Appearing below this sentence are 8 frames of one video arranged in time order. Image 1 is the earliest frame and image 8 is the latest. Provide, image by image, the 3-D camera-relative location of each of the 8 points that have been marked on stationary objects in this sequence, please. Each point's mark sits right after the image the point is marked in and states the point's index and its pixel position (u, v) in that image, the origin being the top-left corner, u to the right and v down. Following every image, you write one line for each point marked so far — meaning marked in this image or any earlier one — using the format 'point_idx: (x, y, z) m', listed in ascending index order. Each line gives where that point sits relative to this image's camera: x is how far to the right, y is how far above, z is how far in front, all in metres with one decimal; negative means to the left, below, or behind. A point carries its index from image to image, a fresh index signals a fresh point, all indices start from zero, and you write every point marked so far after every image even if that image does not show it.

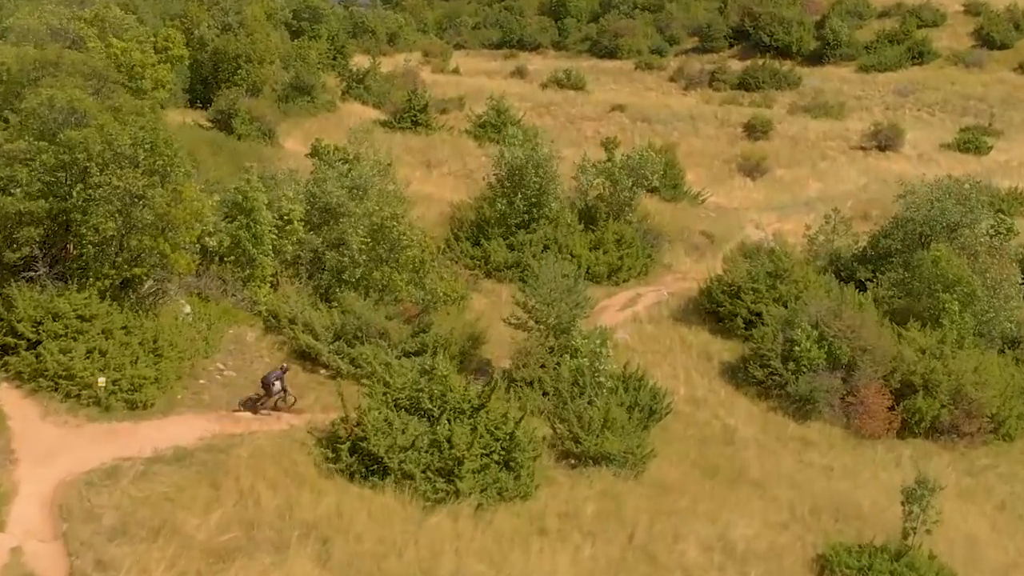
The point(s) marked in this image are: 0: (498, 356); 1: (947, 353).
0: (-0.2, -0.9, +17.6) m
1: (+5.4, -0.8, +18.0) m
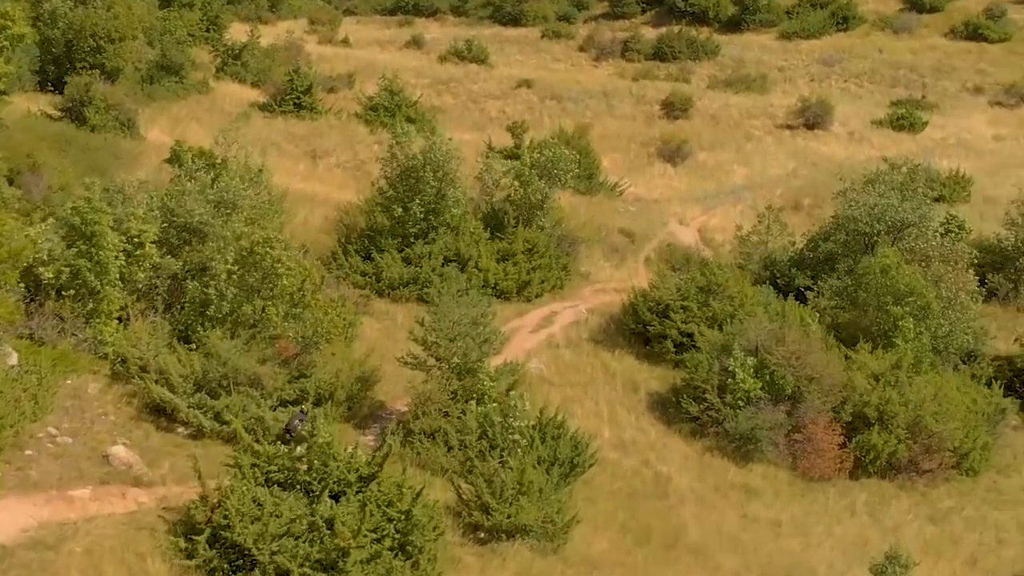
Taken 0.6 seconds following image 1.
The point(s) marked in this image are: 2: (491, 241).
0: (-1.3, -1.2, +15.1) m
1: (+4.3, -1.0, +15.8) m
2: (-0.3, +0.6, +18.8) m
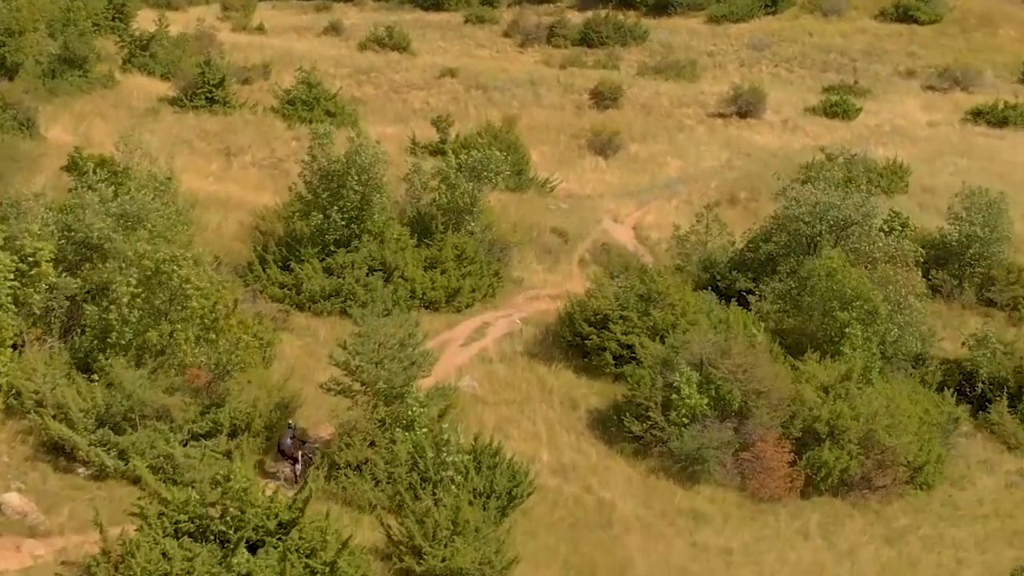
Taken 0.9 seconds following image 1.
0: (-2.0, -1.4, +14.1) m
1: (+3.6, -1.1, +15.0) m
2: (-1.2, +0.5, +17.7) m
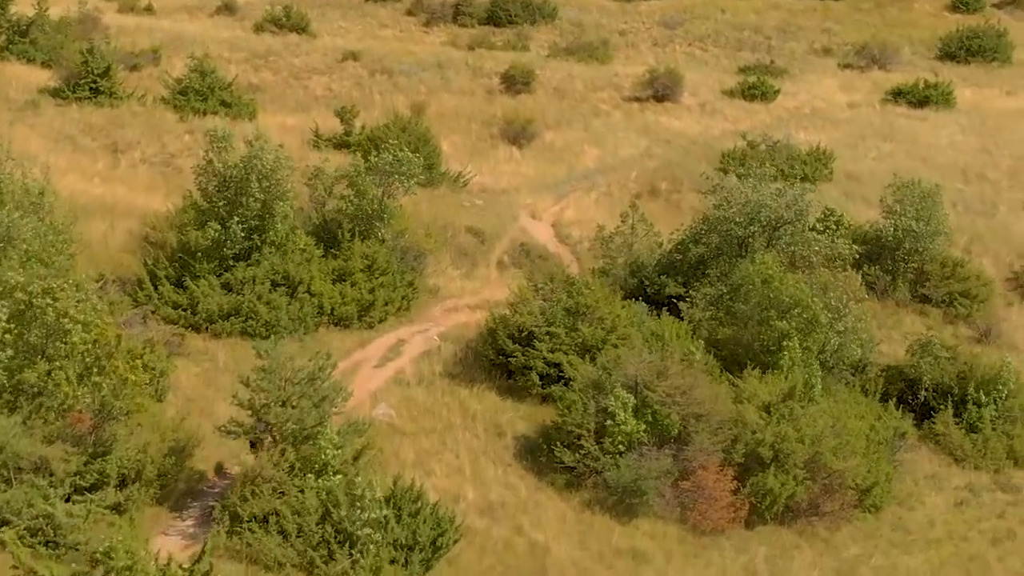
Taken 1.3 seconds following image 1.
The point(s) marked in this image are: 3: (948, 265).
0: (-2.7, -1.6, +12.7) m
1: (+2.8, -1.2, +14.0) m
2: (-2.1, +0.4, +16.3) m
3: (+6.1, +0.3, +19.8) m
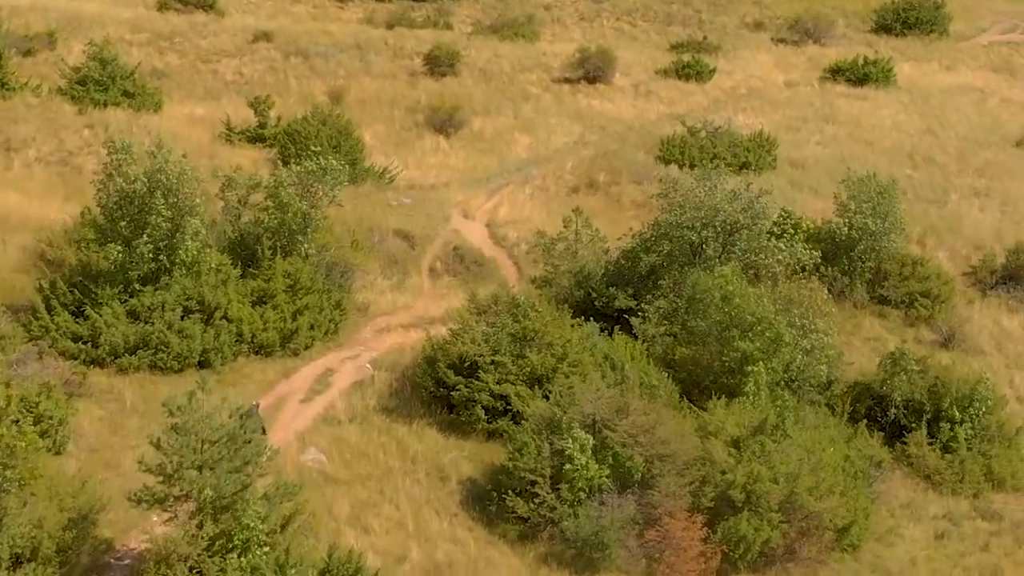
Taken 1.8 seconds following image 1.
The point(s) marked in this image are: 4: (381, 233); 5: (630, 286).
0: (-3.1, -2.0, +11.2) m
1: (+2.3, -1.4, +12.8) m
2: (-2.8, +0.1, +14.8) m
3: (+5.2, +0.3, +18.8) m
4: (-1.7, +0.7, +18.9) m
5: (+1.3, 0.0, +16.0) m
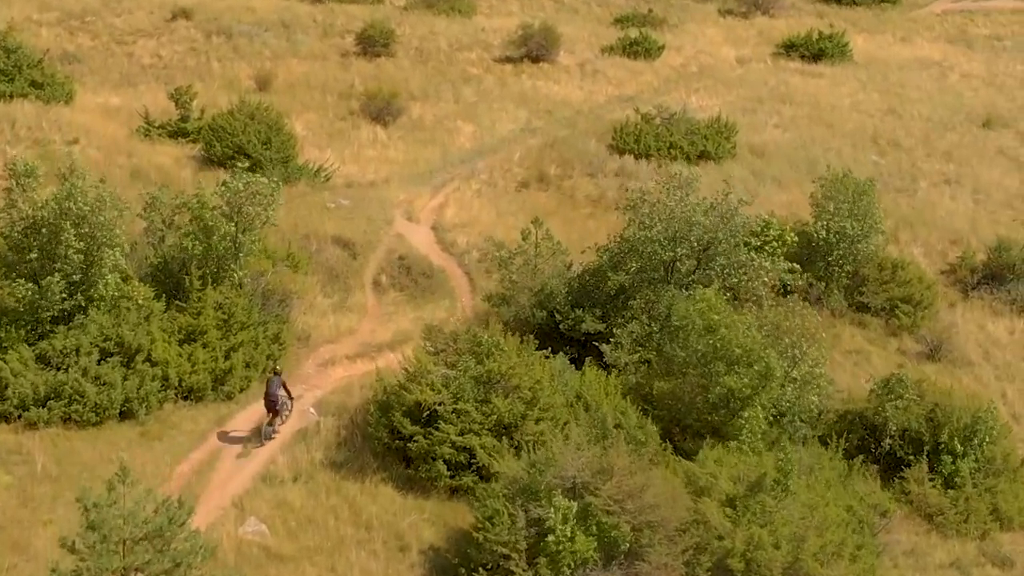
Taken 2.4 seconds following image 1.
0: (-3.2, -2.4, +9.6) m
1: (+2.0, -1.7, +11.5) m
2: (-3.2, -0.2, +13.2) m
3: (+4.6, +0.3, +17.5) m
4: (-2.3, +0.6, +17.3) m
5: (+0.9, -0.2, +14.5) m
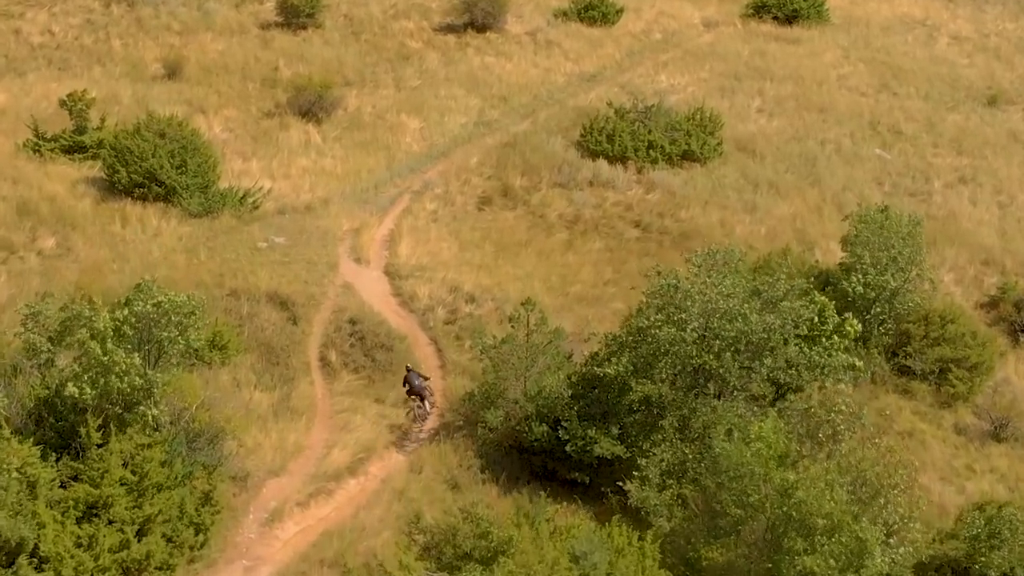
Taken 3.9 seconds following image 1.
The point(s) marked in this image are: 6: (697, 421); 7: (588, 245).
0: (-2.9, -3.7, +6.5) m
1: (+2.2, -2.7, +8.6) m
2: (-3.2, -1.3, +9.9) m
3: (+4.3, -0.4, +14.6) m
4: (-2.6, -0.2, +14.1) m
5: (+0.8, -1.1, +11.5) m
6: (+1.4, -1.0, +11.1) m
7: (+1.0, +0.6, +18.5) m
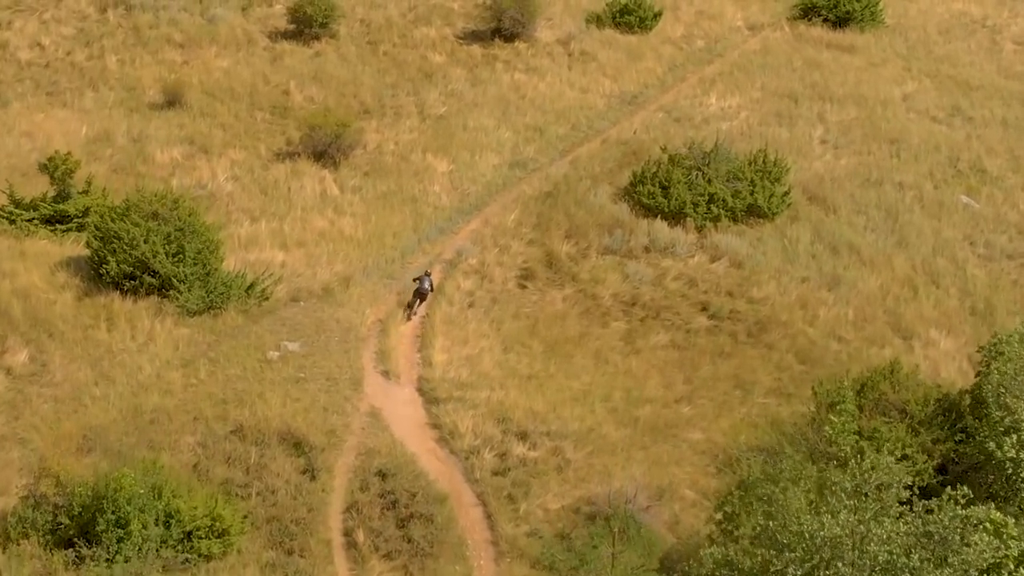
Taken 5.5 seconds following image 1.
0: (-2.4, -5.2, +4.0) m
1: (+2.7, -4.2, +6.1) m
2: (-2.6, -2.7, +7.4) m
3: (+4.9, -1.6, +12.0) m
4: (-2.0, -1.5, +11.5) m
5: (+1.3, -2.5, +8.9) m
6: (+1.9, -2.4, +8.5) m
7: (+1.6, -0.6, +15.9) m
